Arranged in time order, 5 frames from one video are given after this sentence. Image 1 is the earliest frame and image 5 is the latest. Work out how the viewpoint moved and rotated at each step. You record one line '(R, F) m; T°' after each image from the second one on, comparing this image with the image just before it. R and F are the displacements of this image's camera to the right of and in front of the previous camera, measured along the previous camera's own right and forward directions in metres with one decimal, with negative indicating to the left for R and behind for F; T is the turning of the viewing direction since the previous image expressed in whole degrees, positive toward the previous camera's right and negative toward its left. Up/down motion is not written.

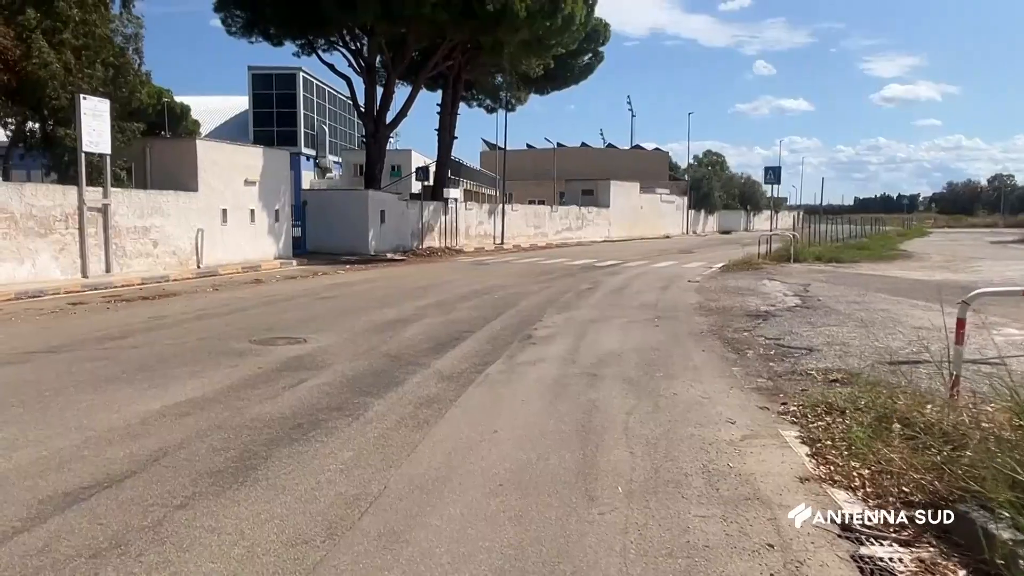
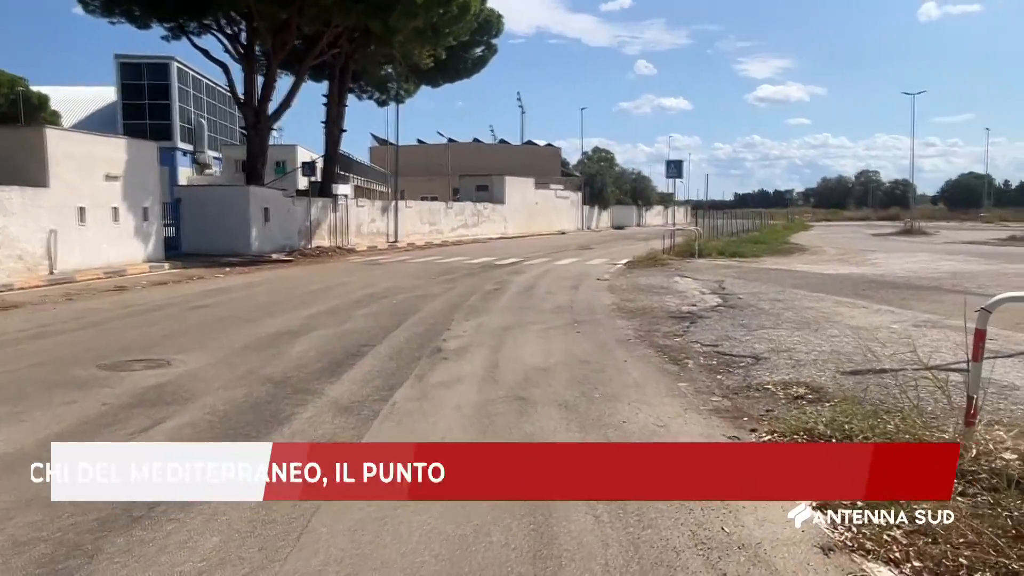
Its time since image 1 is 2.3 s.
(-0.2, +1.6) m; +7°
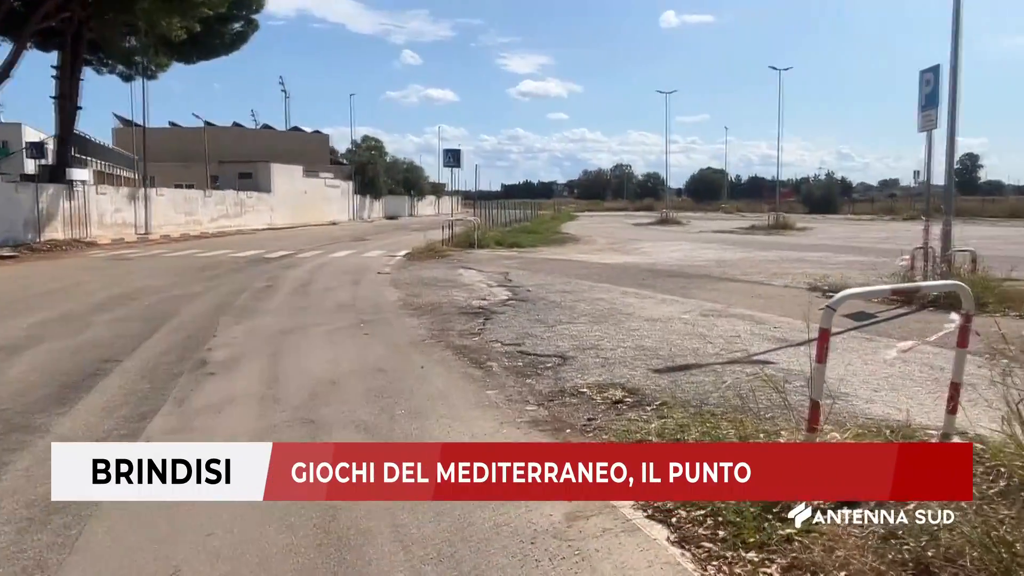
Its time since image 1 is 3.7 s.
(-0.1, +1.1) m; +16°
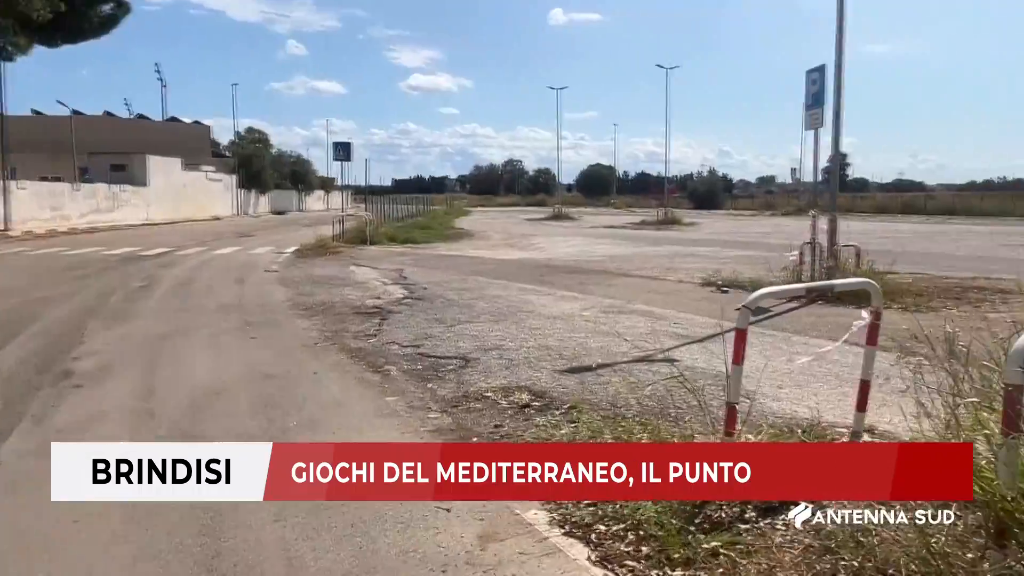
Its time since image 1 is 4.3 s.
(-0.1, +0.4) m; +7°
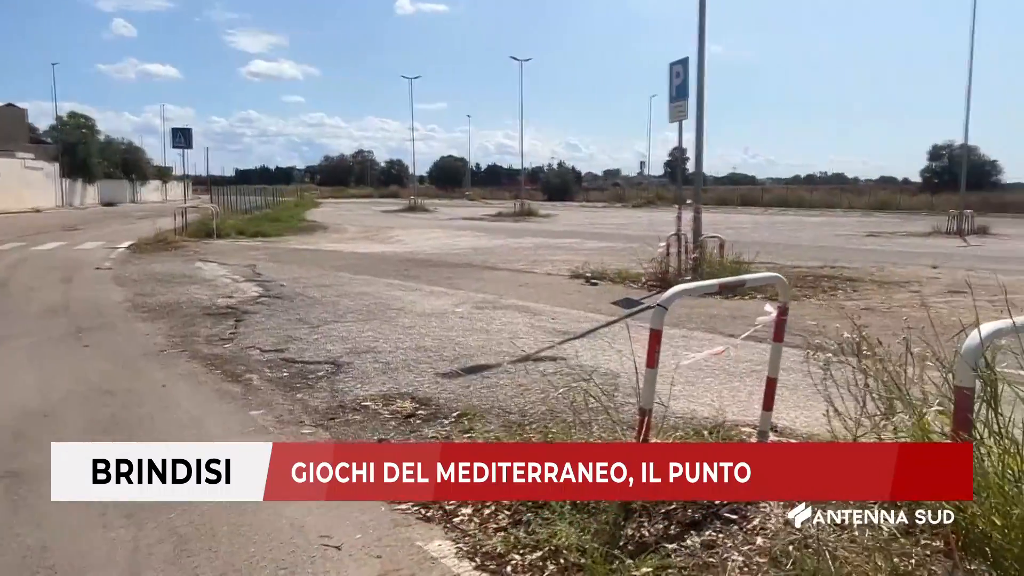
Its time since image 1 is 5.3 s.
(-0.2, +0.6) m; +10°
